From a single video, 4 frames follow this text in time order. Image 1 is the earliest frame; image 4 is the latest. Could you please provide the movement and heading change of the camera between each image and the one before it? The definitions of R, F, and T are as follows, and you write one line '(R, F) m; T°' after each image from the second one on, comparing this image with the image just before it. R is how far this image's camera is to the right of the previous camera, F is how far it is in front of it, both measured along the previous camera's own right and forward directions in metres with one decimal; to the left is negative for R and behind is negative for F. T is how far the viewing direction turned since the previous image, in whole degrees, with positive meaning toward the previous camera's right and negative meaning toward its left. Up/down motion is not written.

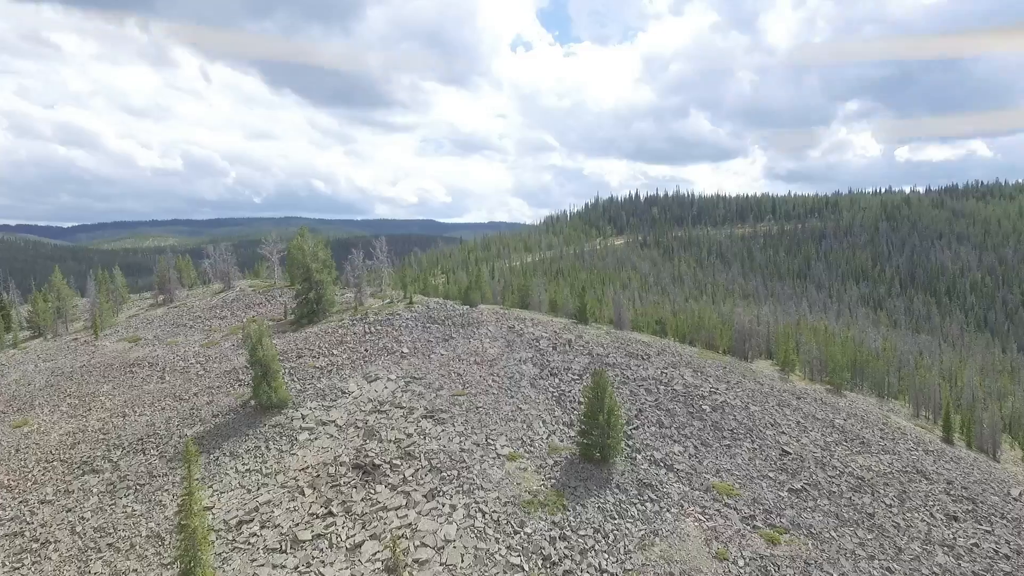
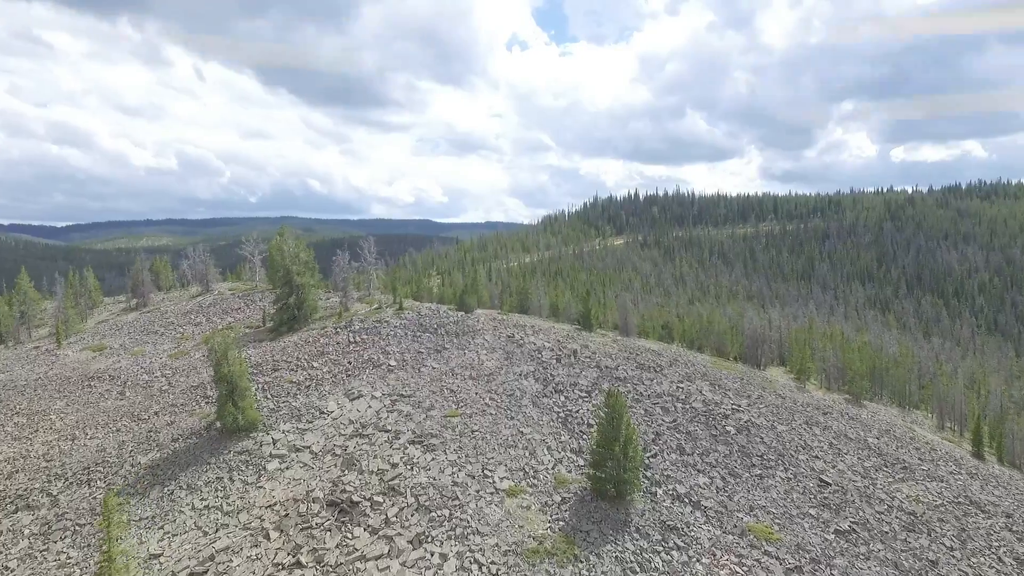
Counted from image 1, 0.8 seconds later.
(-0.3, +5.8) m; 0°
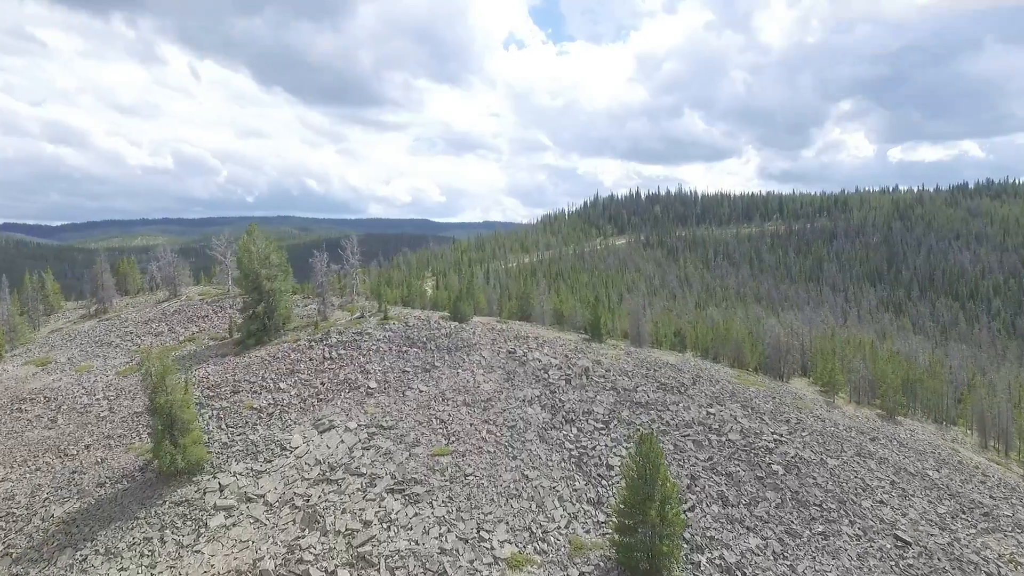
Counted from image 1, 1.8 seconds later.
(-0.3, +7.9) m; 0°
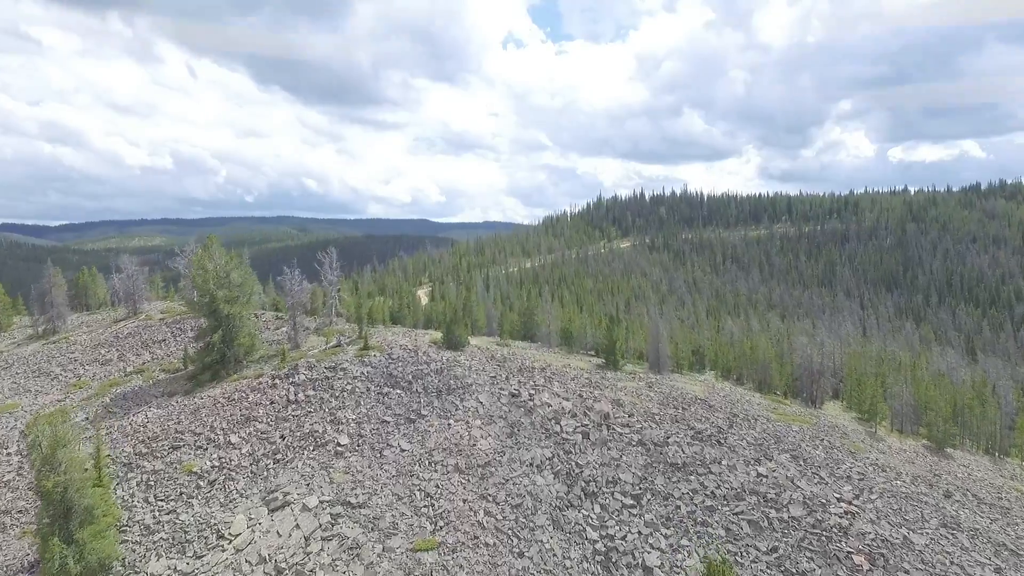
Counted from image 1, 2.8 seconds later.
(-0.3, +8.6) m; 0°
